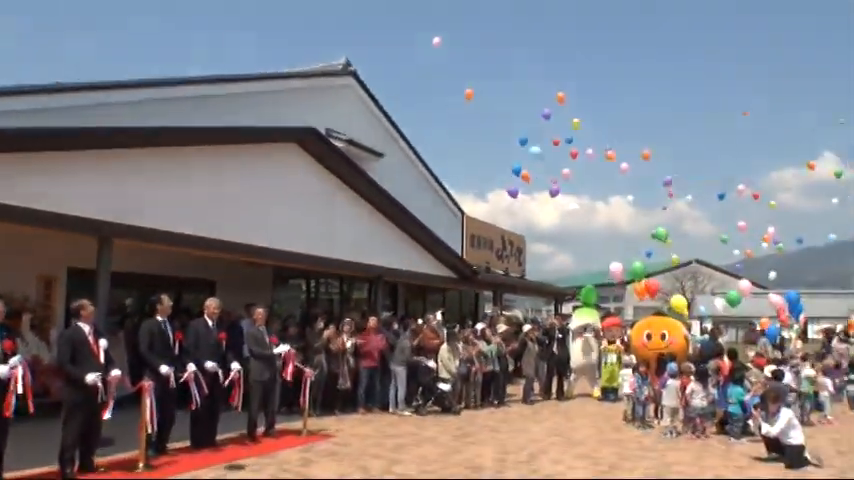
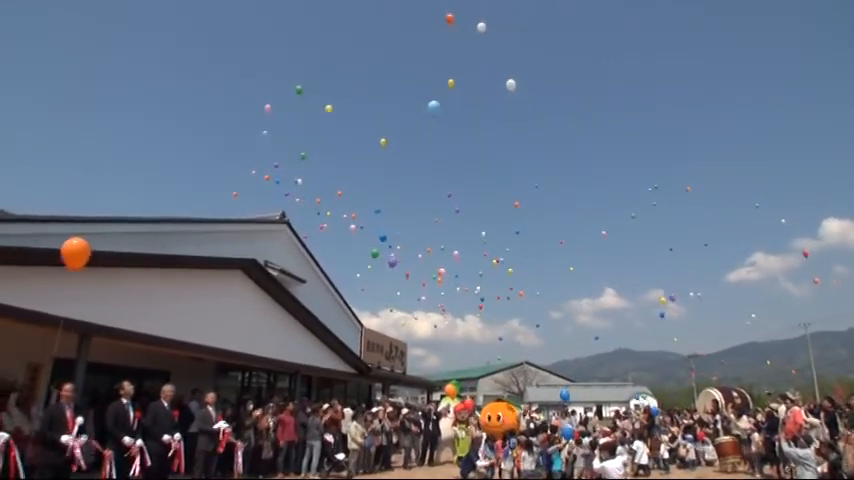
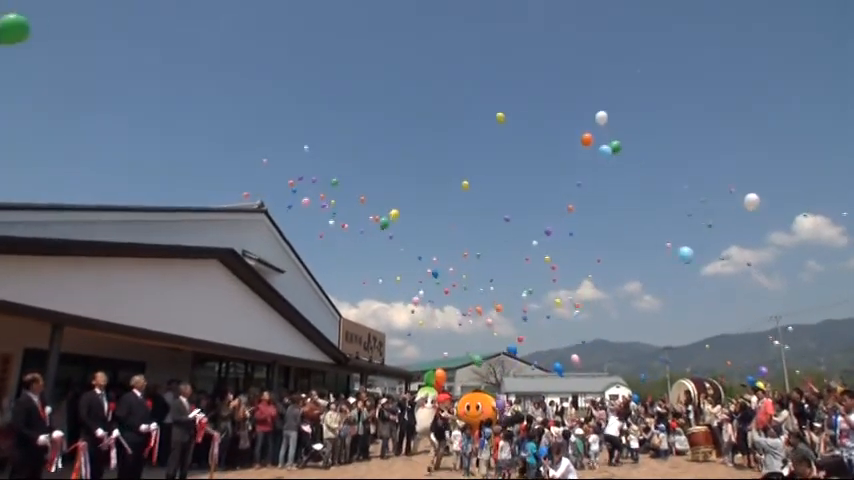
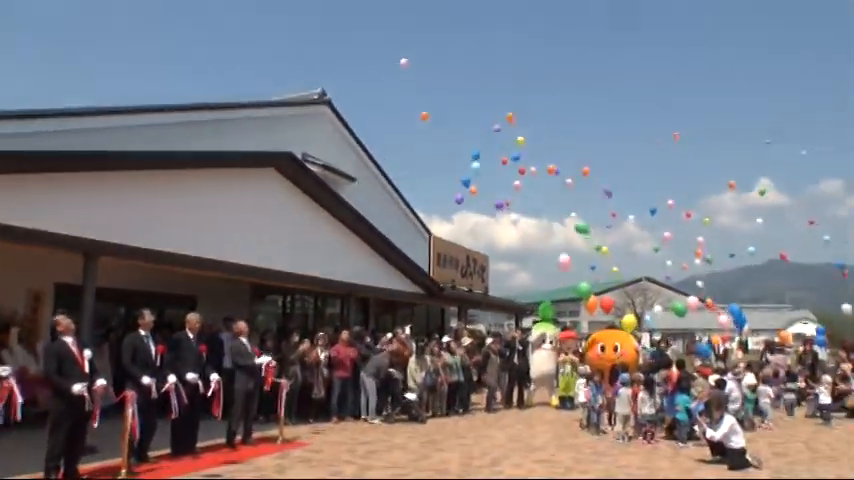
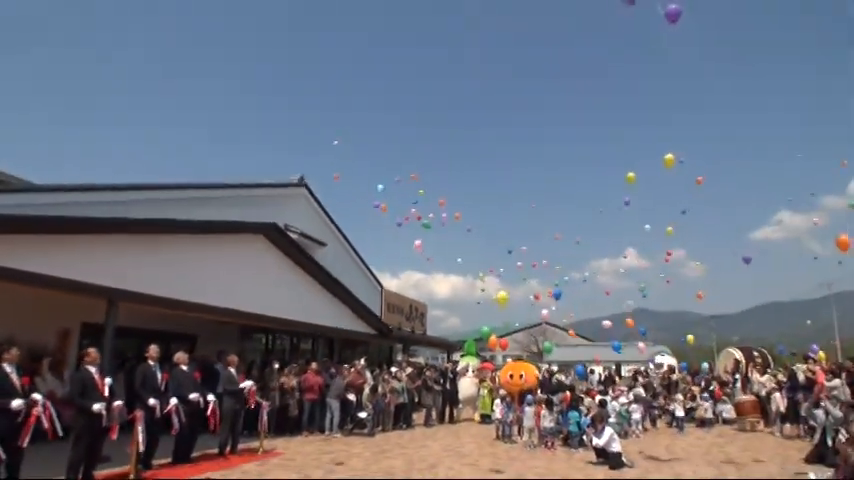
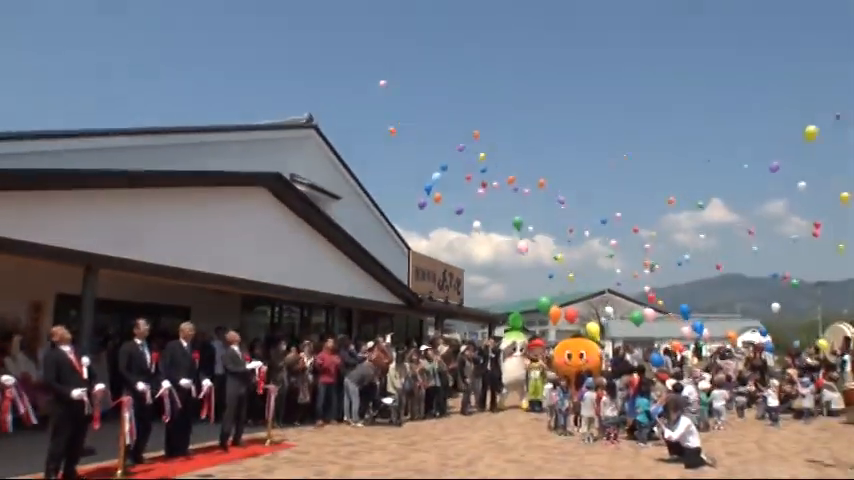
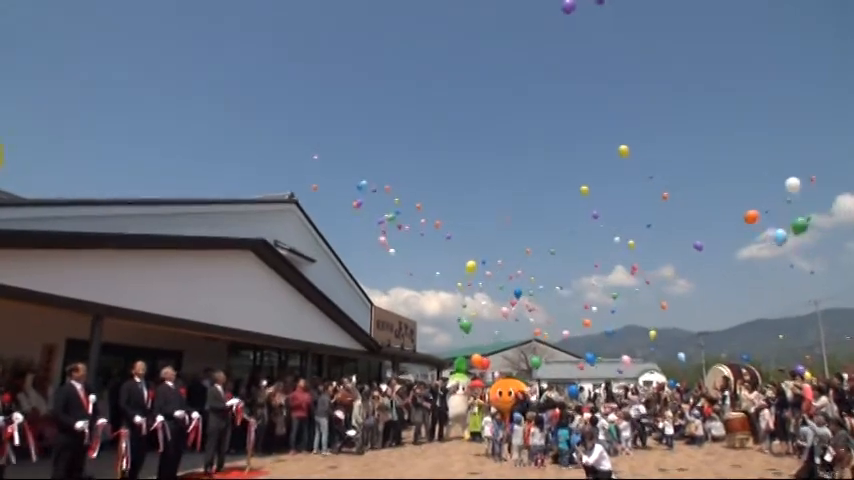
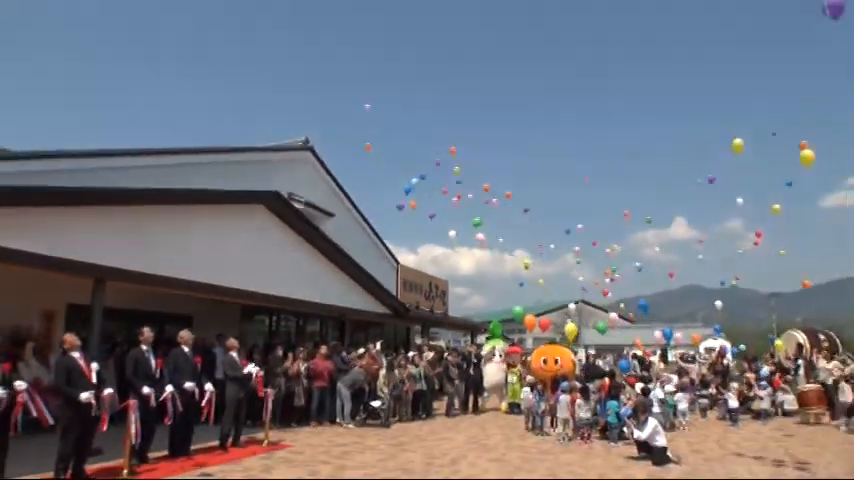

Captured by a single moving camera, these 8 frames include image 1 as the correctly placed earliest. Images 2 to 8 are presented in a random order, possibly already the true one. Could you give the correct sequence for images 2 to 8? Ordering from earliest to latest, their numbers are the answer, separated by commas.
4, 6, 8, 5, 7, 3, 2
